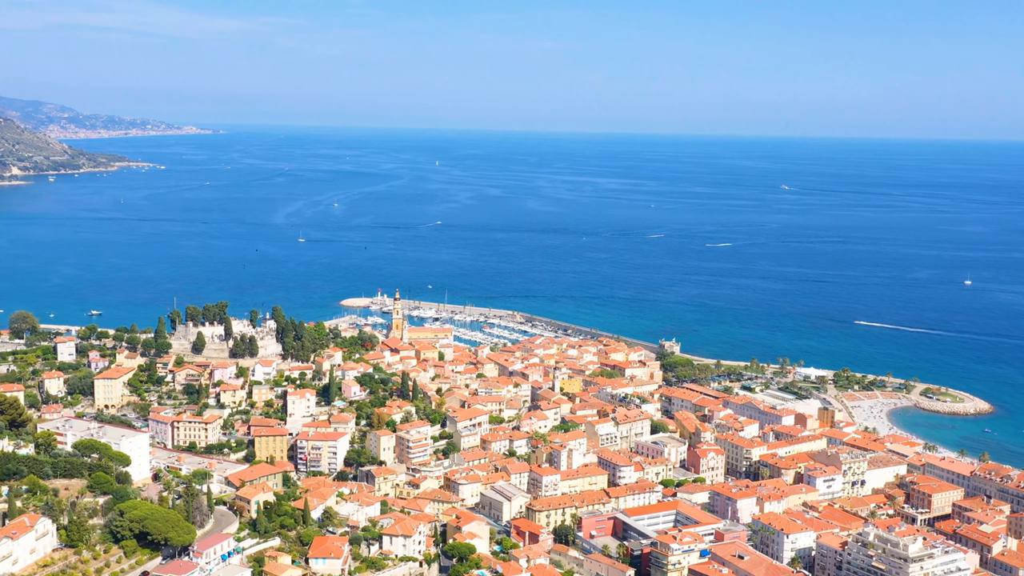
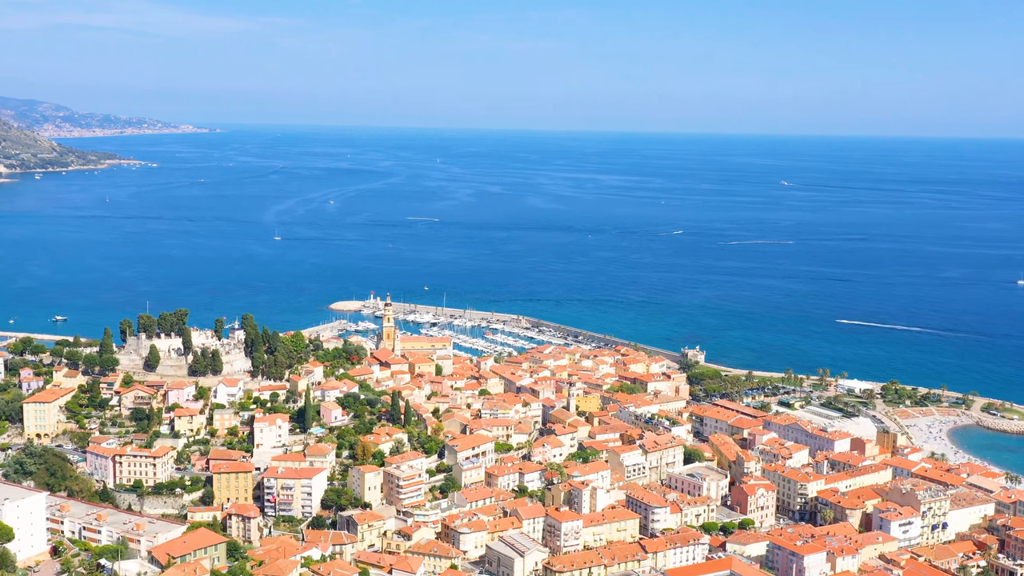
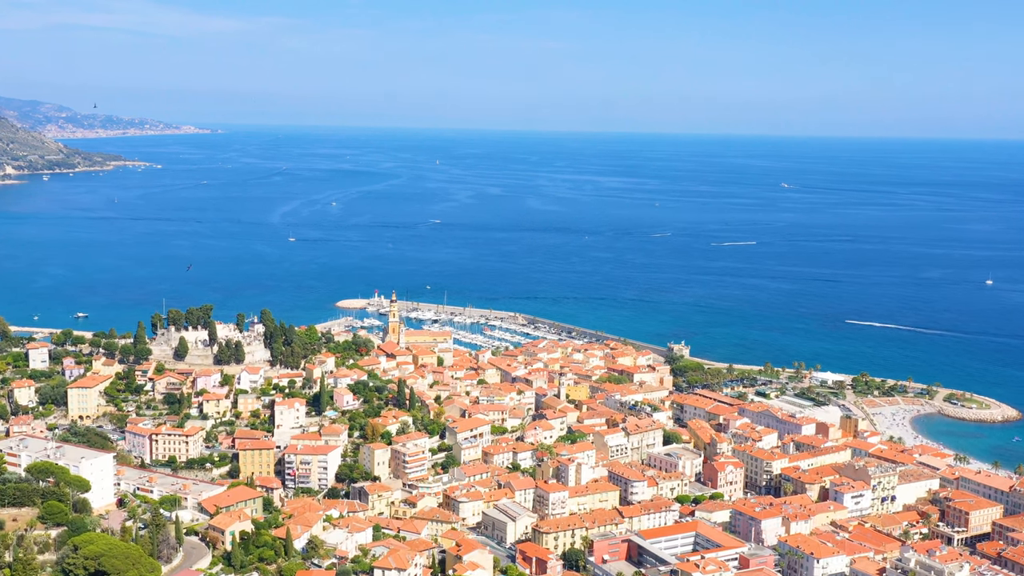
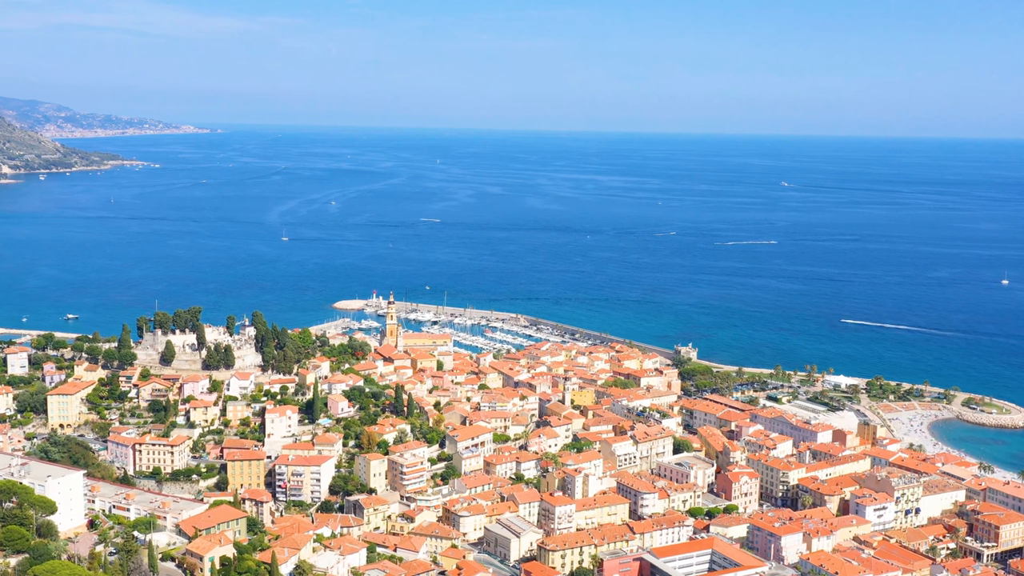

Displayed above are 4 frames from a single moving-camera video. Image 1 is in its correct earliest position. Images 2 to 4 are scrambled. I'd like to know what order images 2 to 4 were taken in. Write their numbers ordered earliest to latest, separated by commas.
3, 4, 2
